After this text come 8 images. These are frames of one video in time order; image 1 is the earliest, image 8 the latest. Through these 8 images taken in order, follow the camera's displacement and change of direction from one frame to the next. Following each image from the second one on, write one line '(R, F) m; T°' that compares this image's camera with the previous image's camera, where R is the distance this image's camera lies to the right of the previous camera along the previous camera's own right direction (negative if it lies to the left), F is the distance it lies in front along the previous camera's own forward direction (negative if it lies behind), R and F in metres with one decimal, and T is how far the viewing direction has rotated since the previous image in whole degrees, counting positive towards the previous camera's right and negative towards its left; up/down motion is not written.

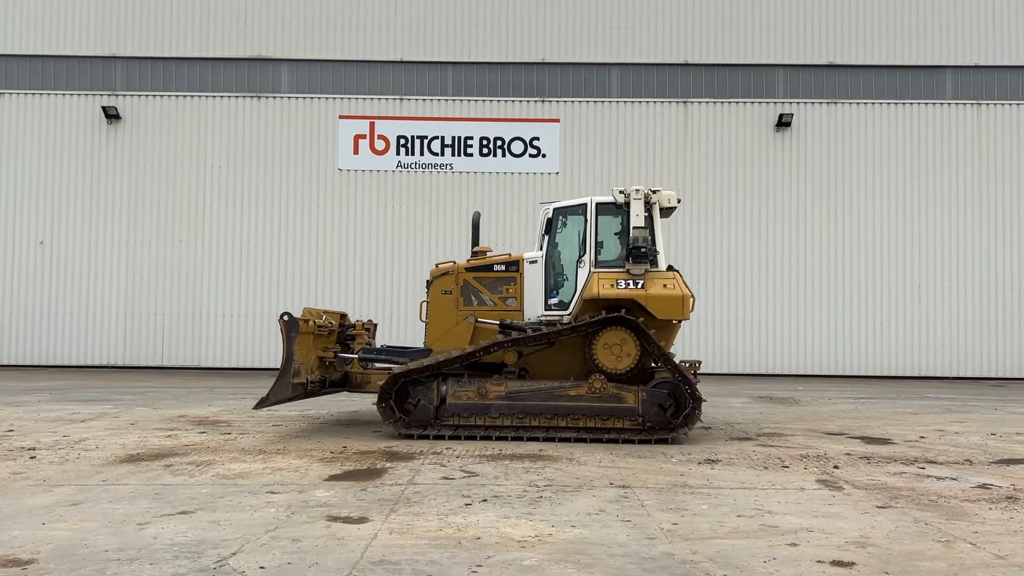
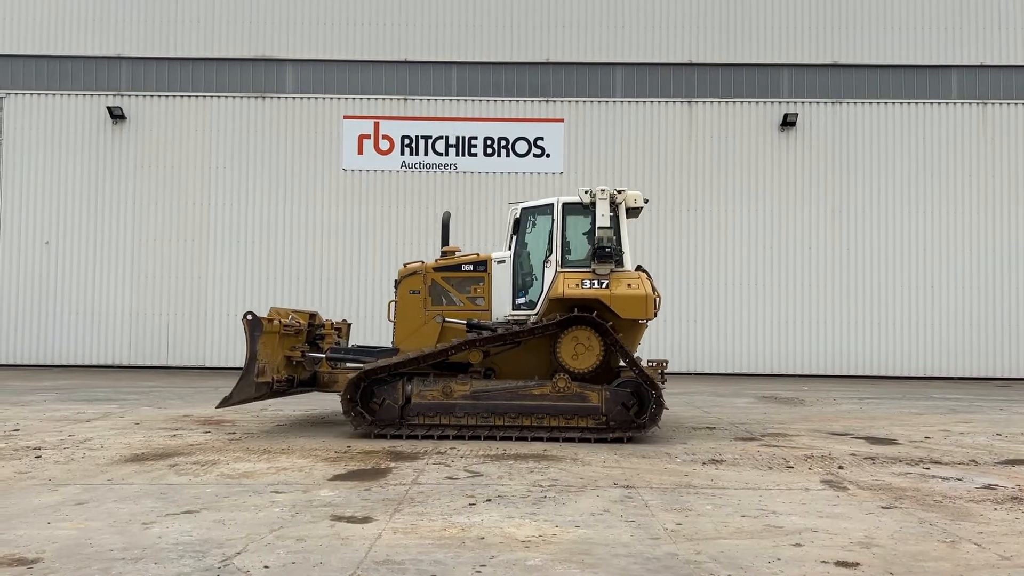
(0.0, 0.0) m; 0°
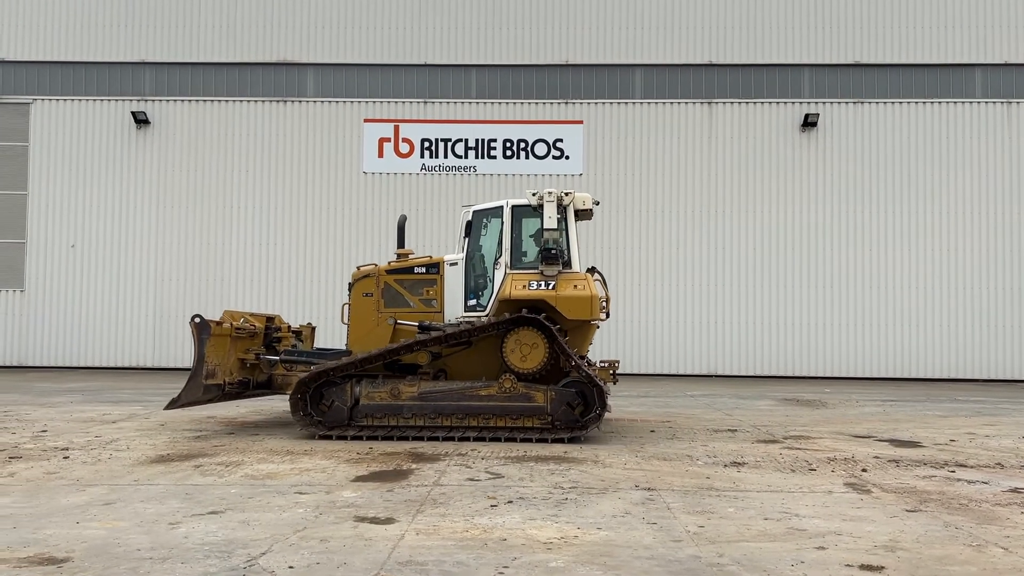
(0.0, 0.0) m; -1°
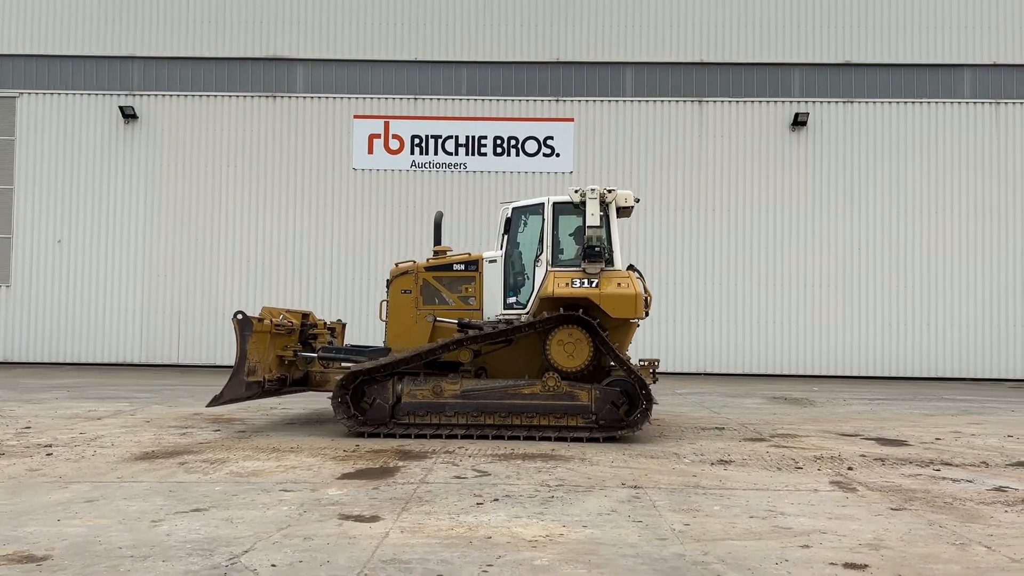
(0.0, 0.0) m; +1°
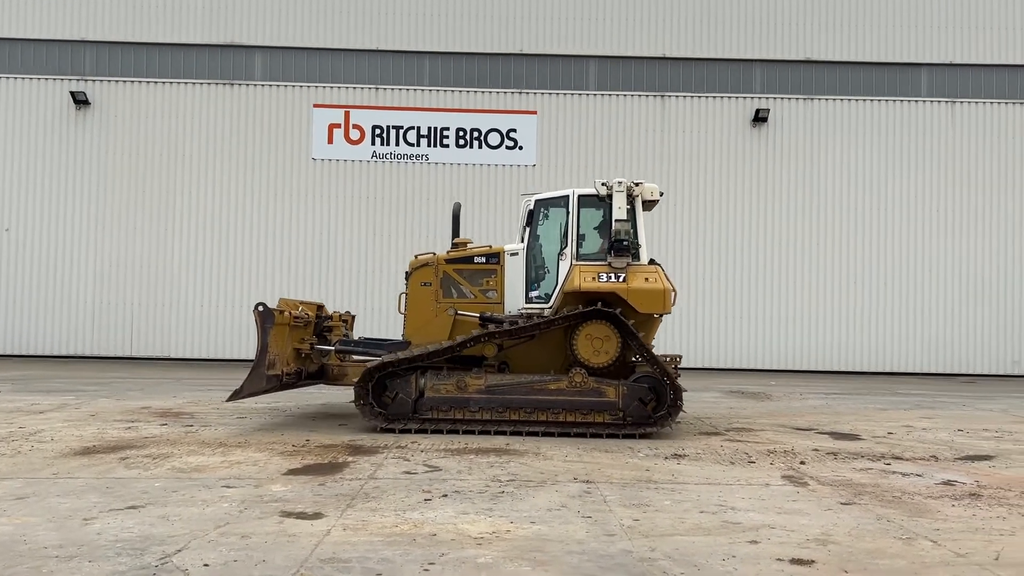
(+0.1, +0.1) m; +2°
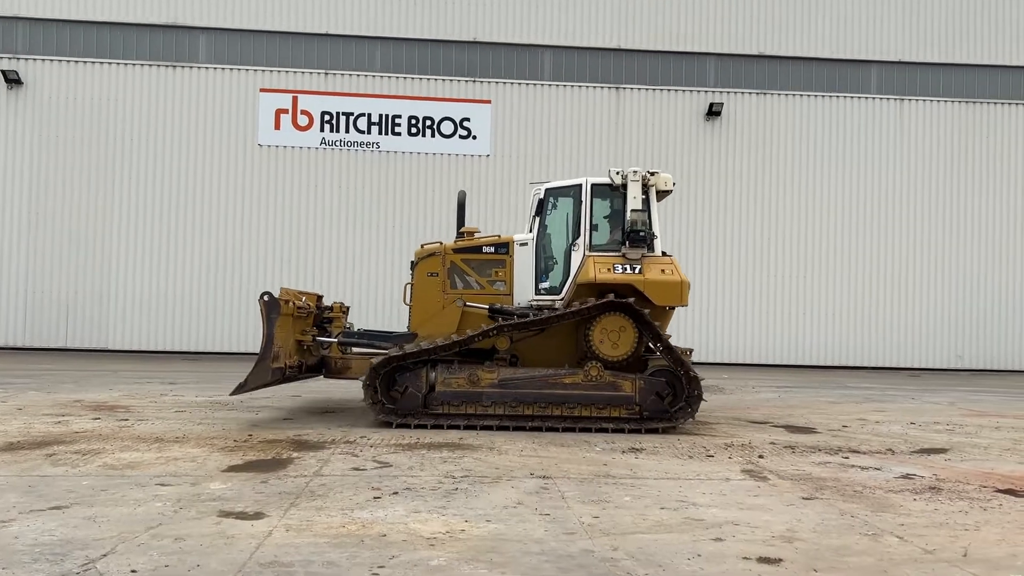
(0.0, +0.2) m; +3°
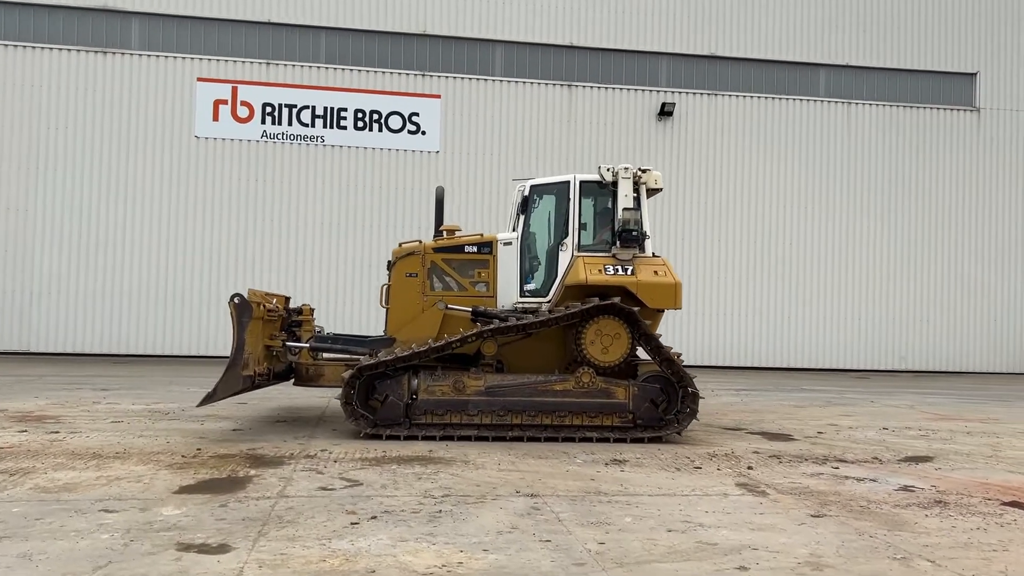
(-0.3, +0.4) m; +4°
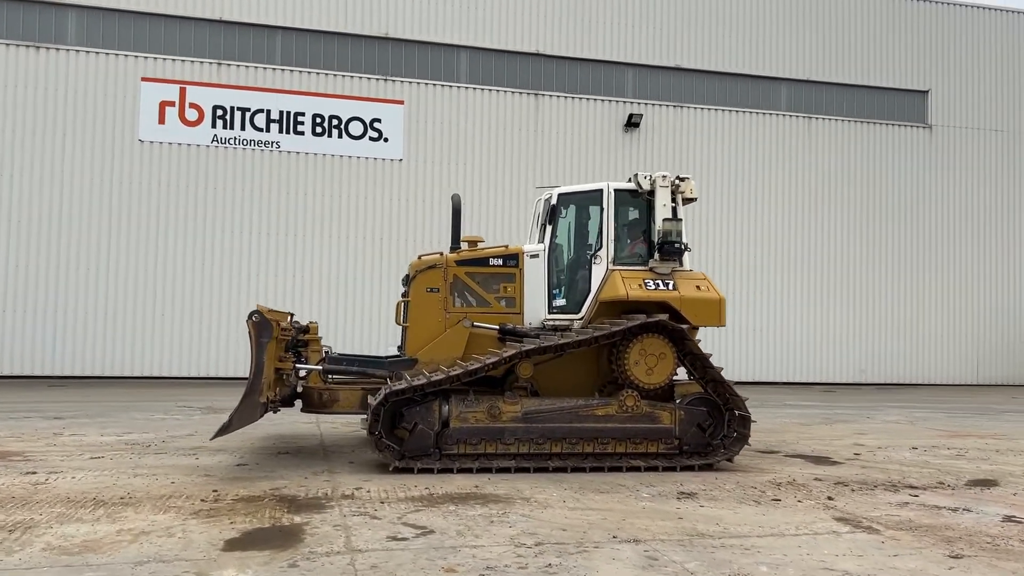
(-0.9, +0.6) m; +6°
